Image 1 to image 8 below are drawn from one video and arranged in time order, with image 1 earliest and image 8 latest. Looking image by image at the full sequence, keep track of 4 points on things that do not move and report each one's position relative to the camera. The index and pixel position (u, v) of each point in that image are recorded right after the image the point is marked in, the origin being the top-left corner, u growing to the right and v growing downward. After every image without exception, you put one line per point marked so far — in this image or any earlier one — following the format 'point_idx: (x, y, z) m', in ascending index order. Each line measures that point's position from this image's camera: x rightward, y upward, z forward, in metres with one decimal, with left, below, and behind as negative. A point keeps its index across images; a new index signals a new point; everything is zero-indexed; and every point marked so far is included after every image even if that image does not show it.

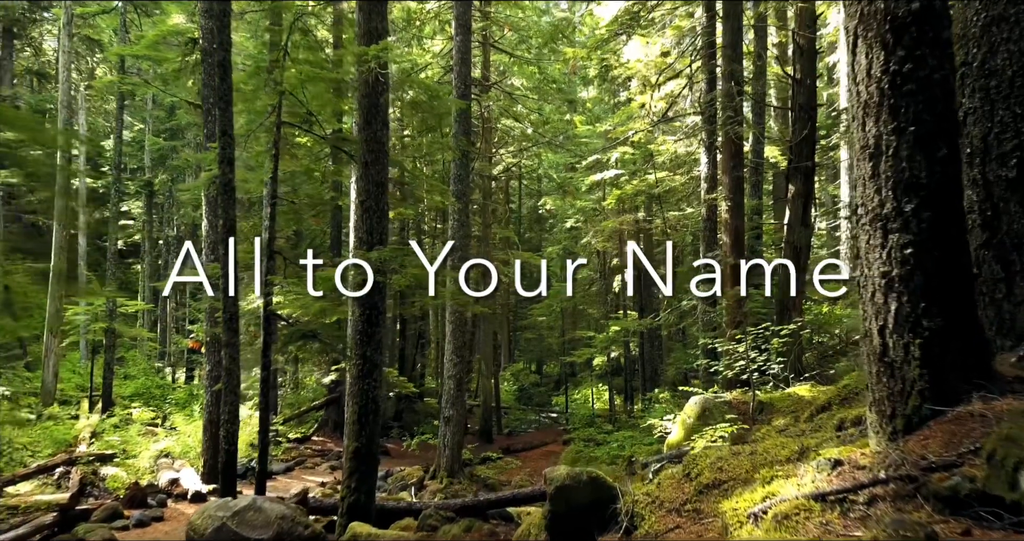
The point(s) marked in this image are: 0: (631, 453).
0: (+2.2, -3.3, +12.9) m
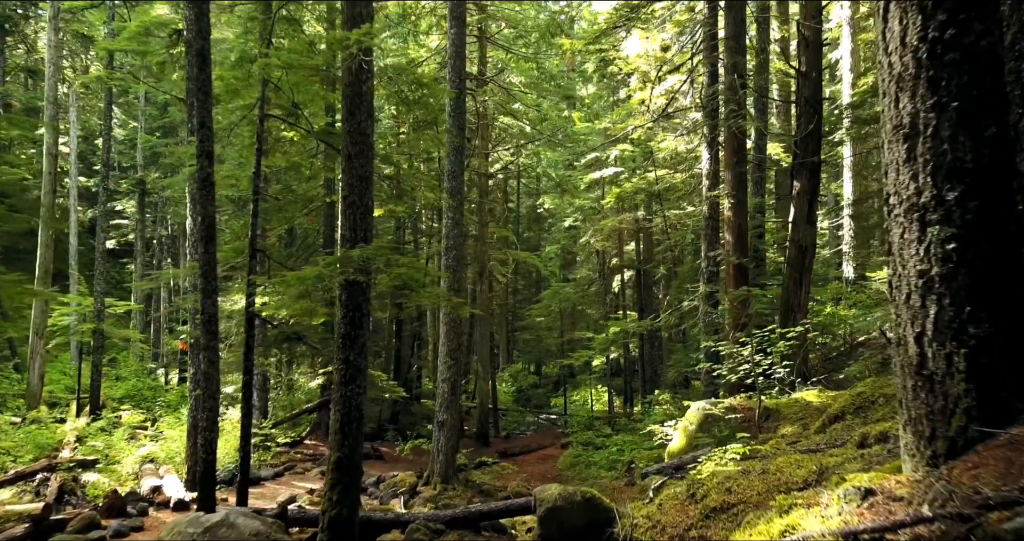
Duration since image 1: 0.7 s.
0: (+2.1, -3.3, +12.6) m
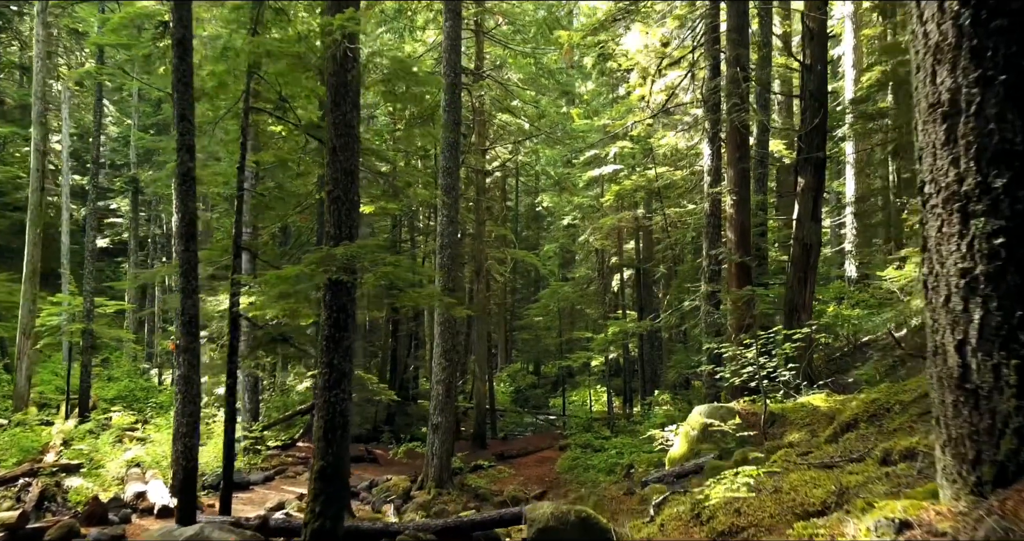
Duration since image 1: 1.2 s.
0: (+2.0, -3.3, +12.3) m
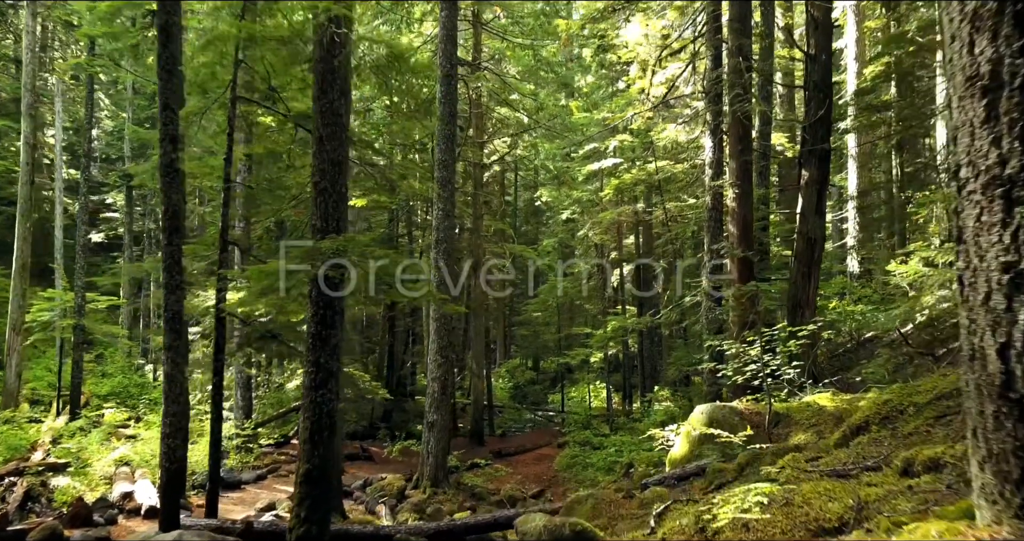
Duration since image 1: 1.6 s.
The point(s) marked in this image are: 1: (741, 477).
0: (+2.0, -3.2, +12.1) m
1: (+1.7, -1.6, +5.3) m
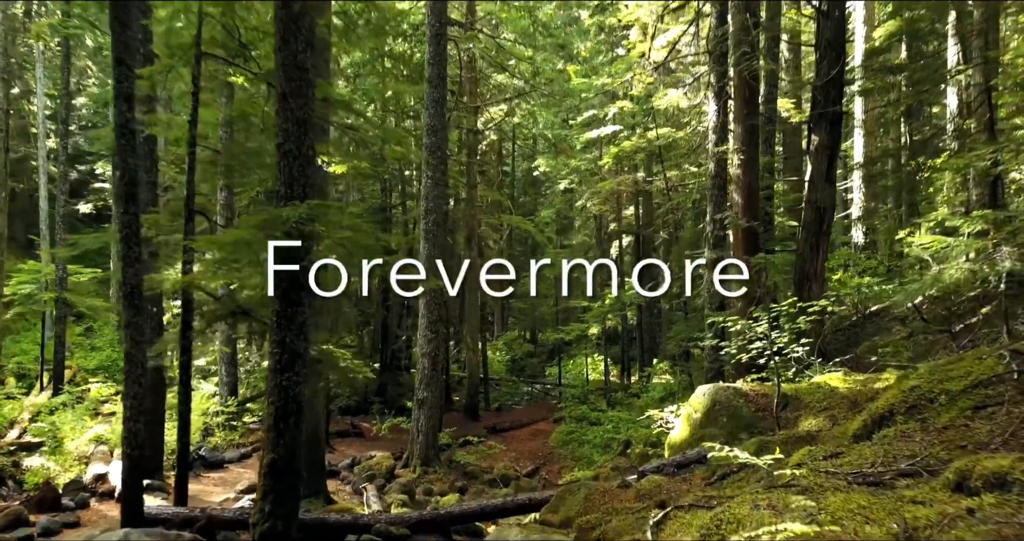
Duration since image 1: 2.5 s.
0: (+1.9, -2.7, +11.7) m
1: (+1.6, -1.4, +4.8) m
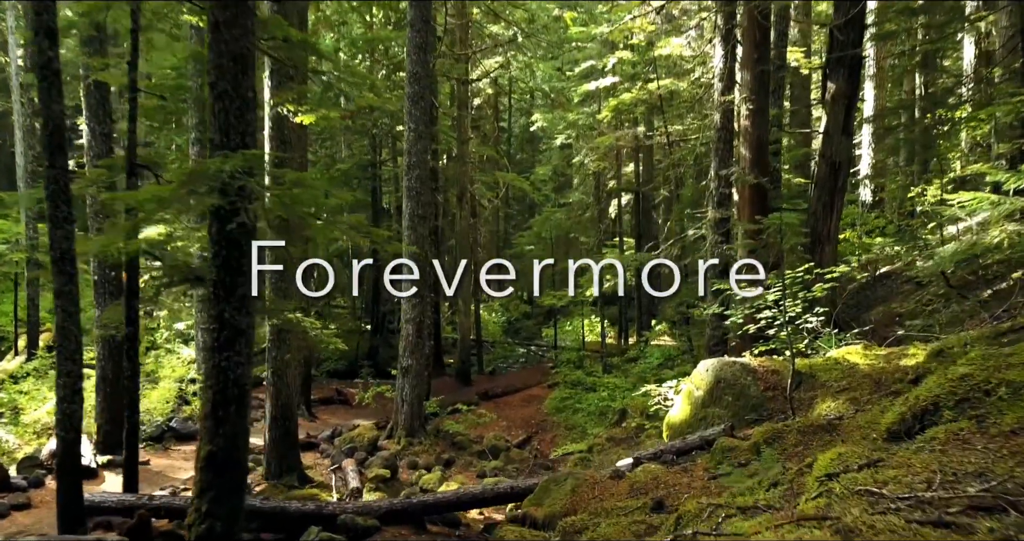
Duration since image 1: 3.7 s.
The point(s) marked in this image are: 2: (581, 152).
0: (+1.7, -2.1, +11.1) m
1: (+1.4, -1.1, +4.2) m
2: (+1.7, +3.0, +18.1) m
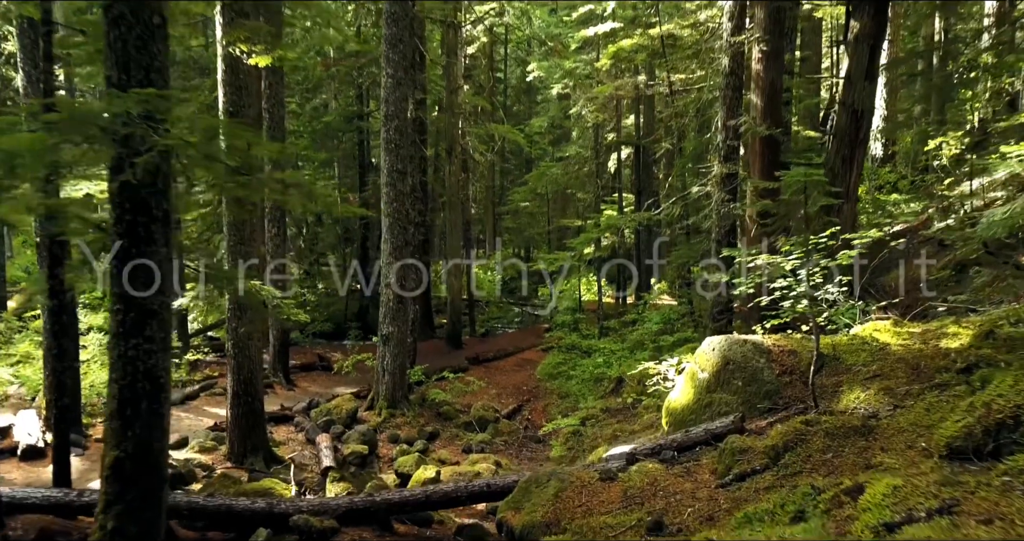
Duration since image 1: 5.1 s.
0: (+1.6, -1.5, +10.4) m
1: (+1.3, -1.0, +3.5) m
2: (+1.6, +4.0, +17.1) m
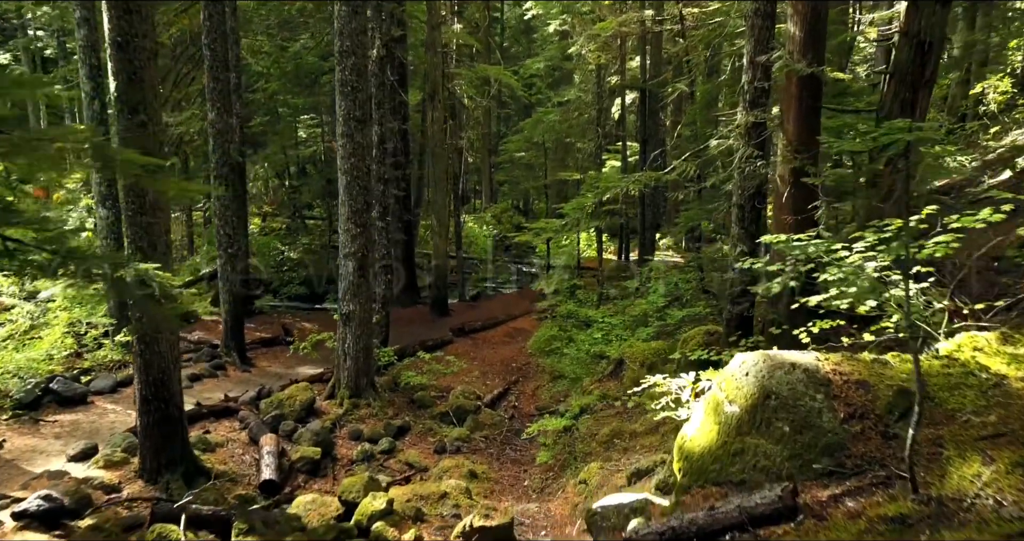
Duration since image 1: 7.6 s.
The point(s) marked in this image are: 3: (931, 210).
0: (+1.4, -1.1, +9.0) m
1: (+1.0, -1.1, +2.1) m
2: (+1.4, +4.9, +15.3) m
3: (+2.1, +0.3, +3.7) m
